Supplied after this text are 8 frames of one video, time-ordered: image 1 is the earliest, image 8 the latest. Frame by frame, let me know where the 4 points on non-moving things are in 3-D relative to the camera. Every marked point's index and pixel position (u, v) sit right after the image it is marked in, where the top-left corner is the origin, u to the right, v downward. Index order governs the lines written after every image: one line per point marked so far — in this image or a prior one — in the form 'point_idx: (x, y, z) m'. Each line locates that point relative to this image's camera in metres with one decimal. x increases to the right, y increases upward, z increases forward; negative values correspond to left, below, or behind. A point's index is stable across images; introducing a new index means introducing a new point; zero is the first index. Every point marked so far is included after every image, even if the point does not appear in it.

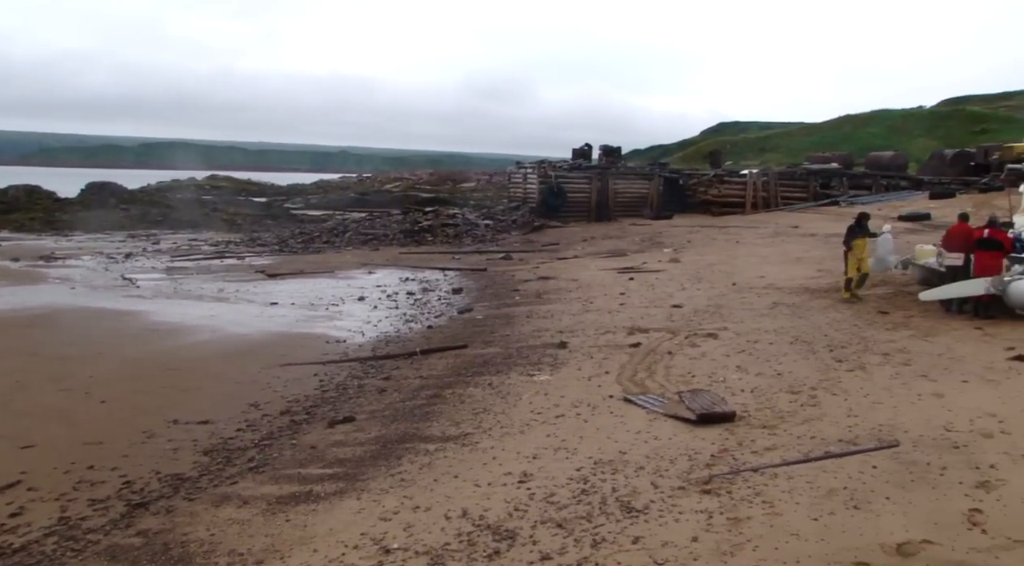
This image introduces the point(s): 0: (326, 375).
0: (-2.8, -1.4, +10.7) m
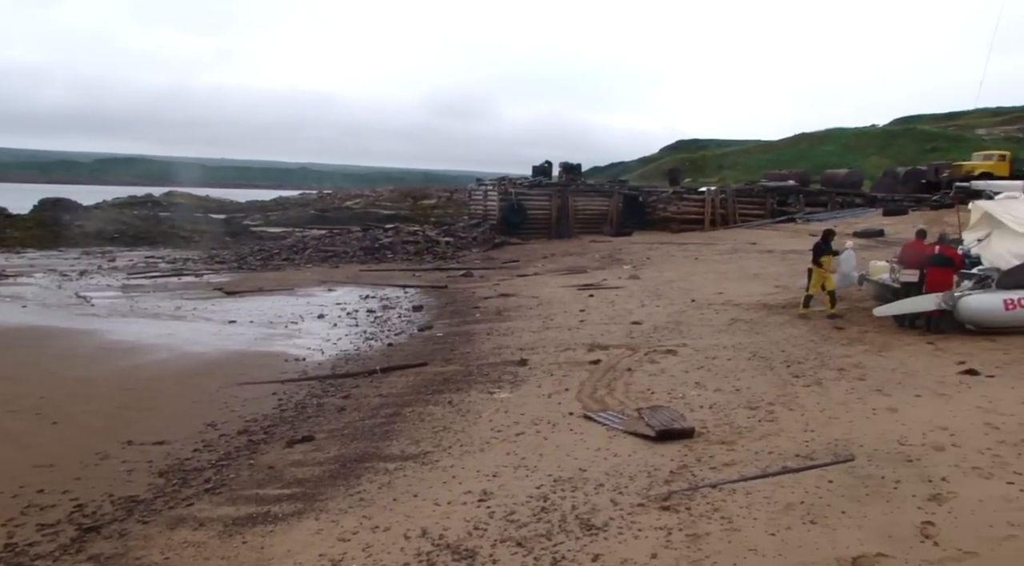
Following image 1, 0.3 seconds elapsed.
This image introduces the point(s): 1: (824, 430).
0: (-3.4, -1.6, +10.6) m
1: (+3.7, -1.7, +8.4) m
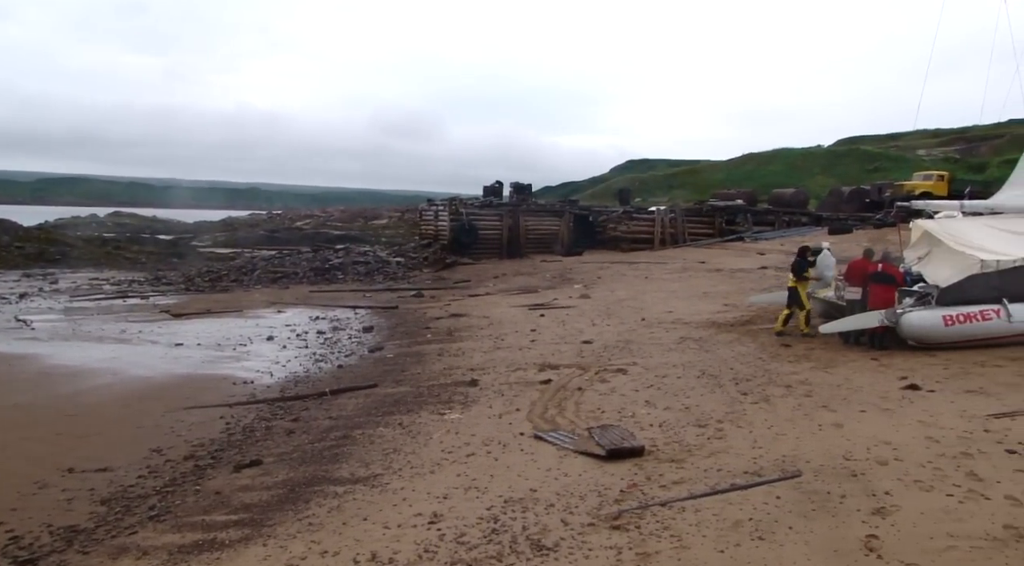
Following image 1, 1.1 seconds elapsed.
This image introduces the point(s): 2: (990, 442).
0: (-4.0, -1.9, +10.4) m
1: (+3.1, -1.9, +8.5) m
2: (+5.4, -1.7, +8.0) m
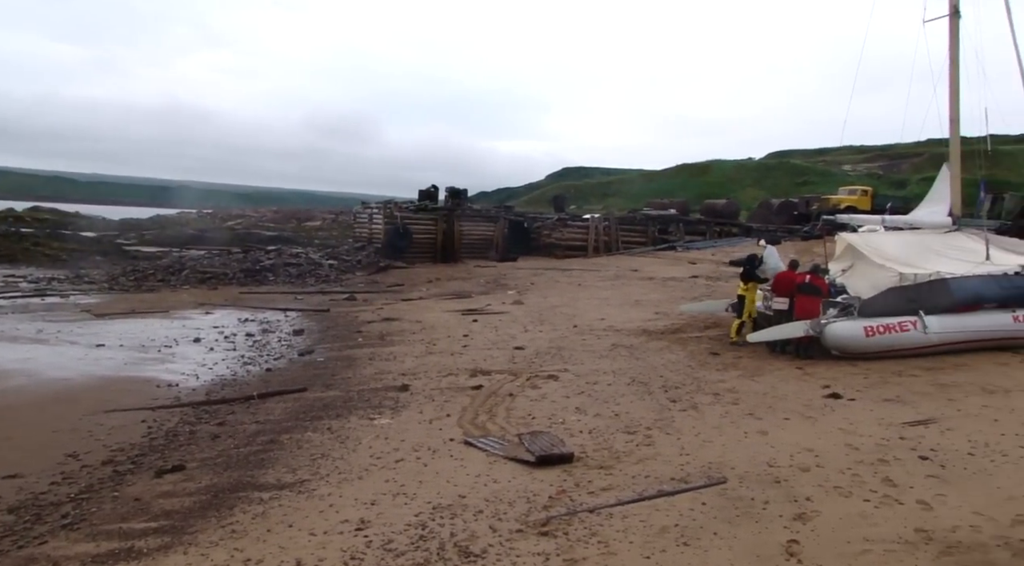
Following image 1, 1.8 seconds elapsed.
0: (-5.0, -1.9, +10.1) m
1: (+2.2, -2.0, +8.6) m
2: (+4.6, -1.9, +8.2) m
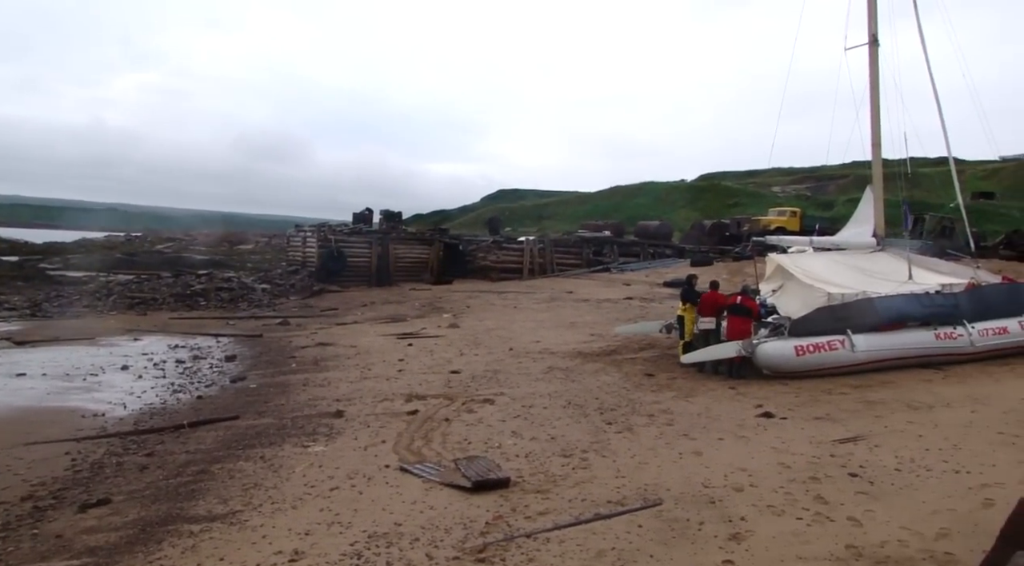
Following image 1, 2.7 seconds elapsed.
0: (-5.8, -2.3, +9.8) m
1: (+1.4, -2.3, +8.6) m
2: (+3.8, -2.1, +8.4) m
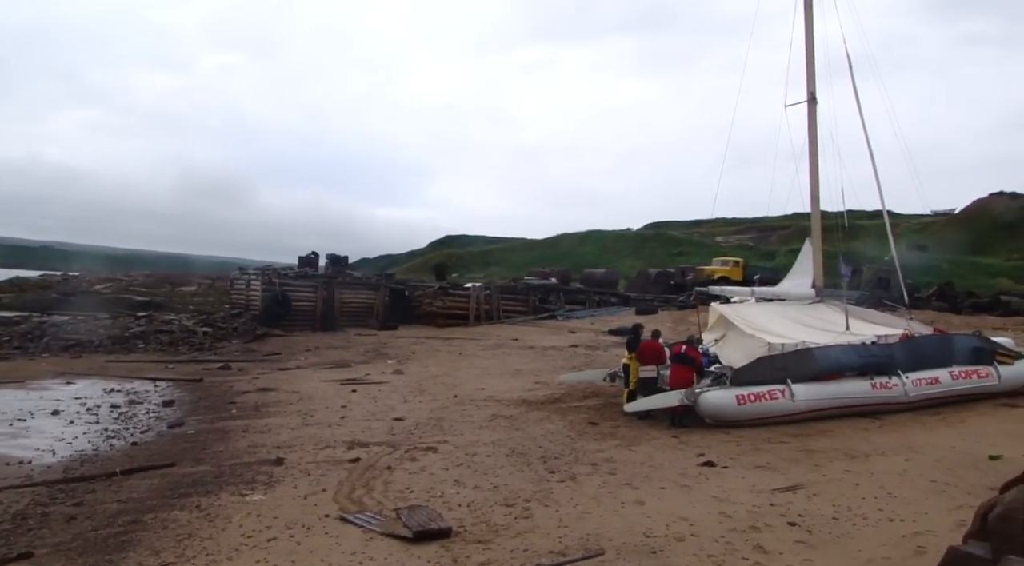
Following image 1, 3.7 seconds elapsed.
0: (-6.6, -2.8, +9.4) m
1: (+0.7, -2.9, +8.6) m
2: (+3.1, -2.8, +8.5) m
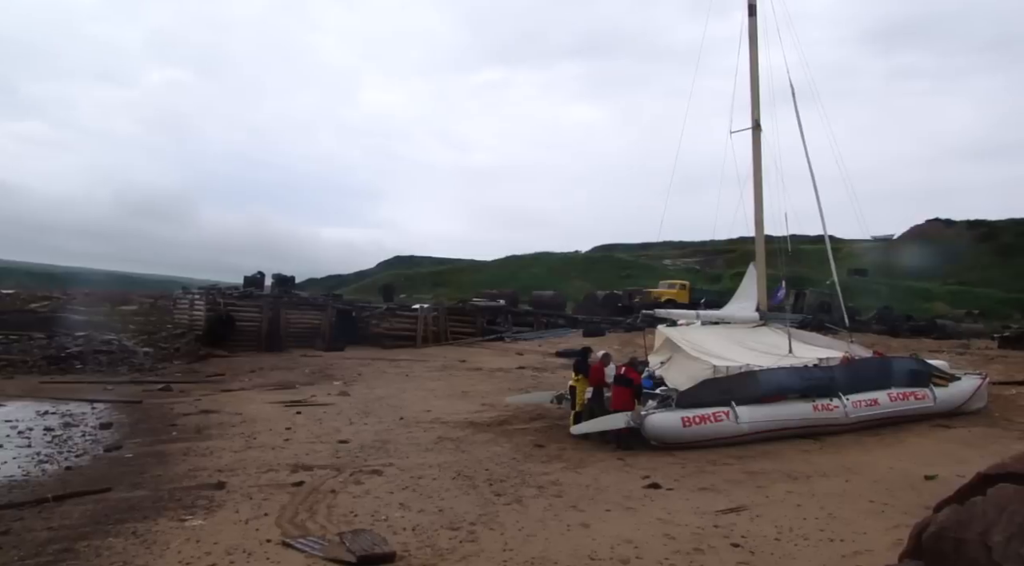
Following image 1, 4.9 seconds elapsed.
0: (-7.3, -3.1, +9.1) m
1: (+0.1, -3.2, +8.6) m
2: (+2.4, -3.1, +8.5) m
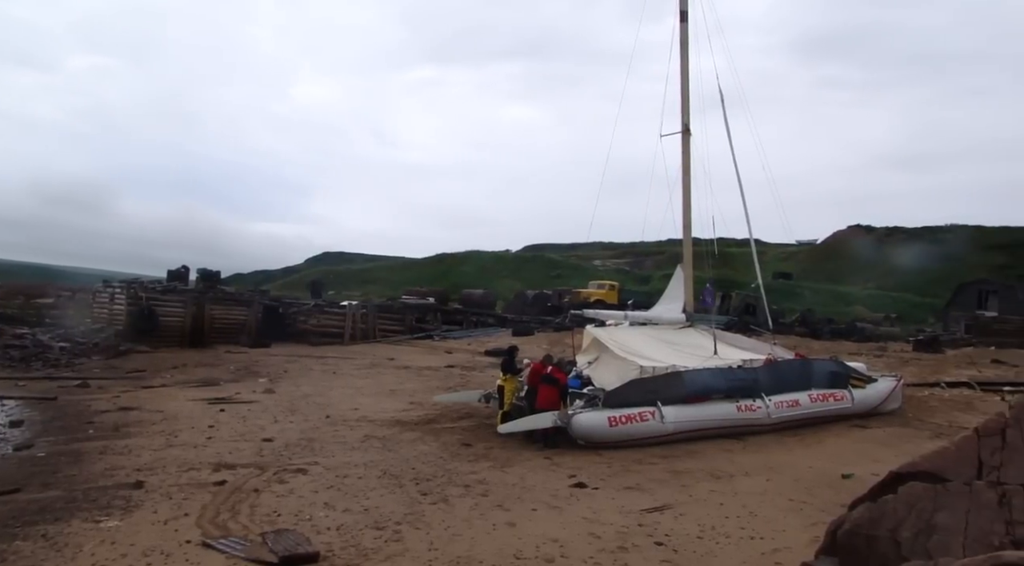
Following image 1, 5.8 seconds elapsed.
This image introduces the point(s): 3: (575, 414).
0: (-8.2, -3.0, +8.6) m
1: (-0.8, -3.2, +8.6) m
2: (+1.5, -3.1, +8.7) m
3: (+1.2, -1.9, +11.1) m
